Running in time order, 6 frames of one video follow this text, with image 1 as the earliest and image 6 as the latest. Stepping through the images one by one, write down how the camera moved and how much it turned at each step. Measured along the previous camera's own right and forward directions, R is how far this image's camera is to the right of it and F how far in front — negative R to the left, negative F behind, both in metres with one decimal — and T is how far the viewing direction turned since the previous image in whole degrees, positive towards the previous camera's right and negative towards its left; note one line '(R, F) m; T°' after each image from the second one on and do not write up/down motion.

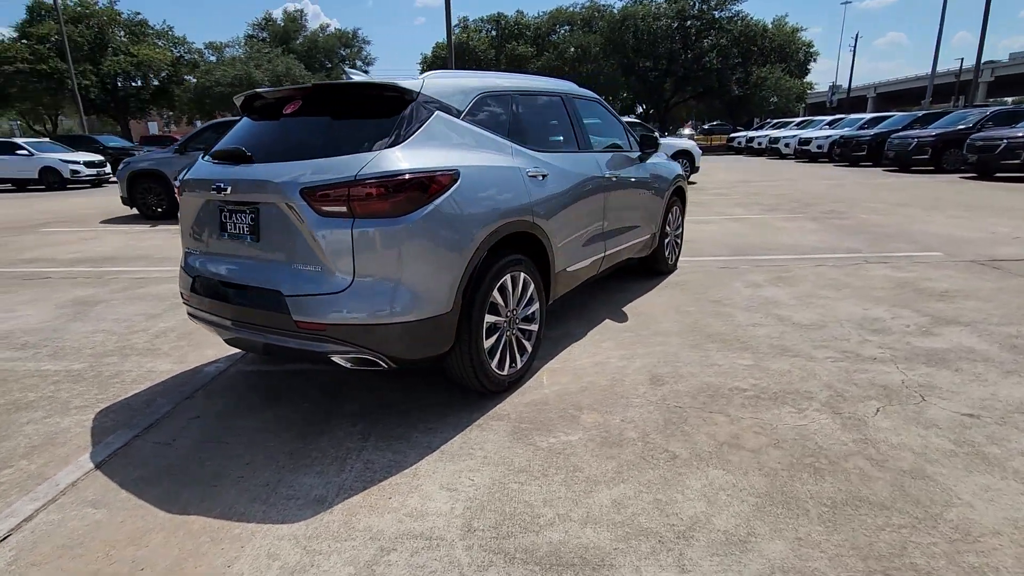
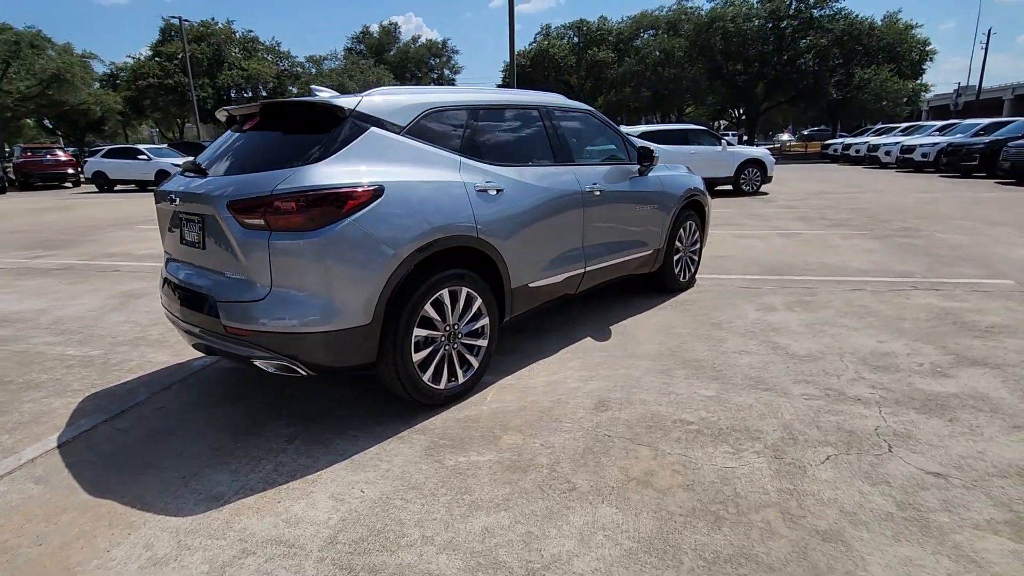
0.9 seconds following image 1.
(+0.9, +0.1) m; -9°
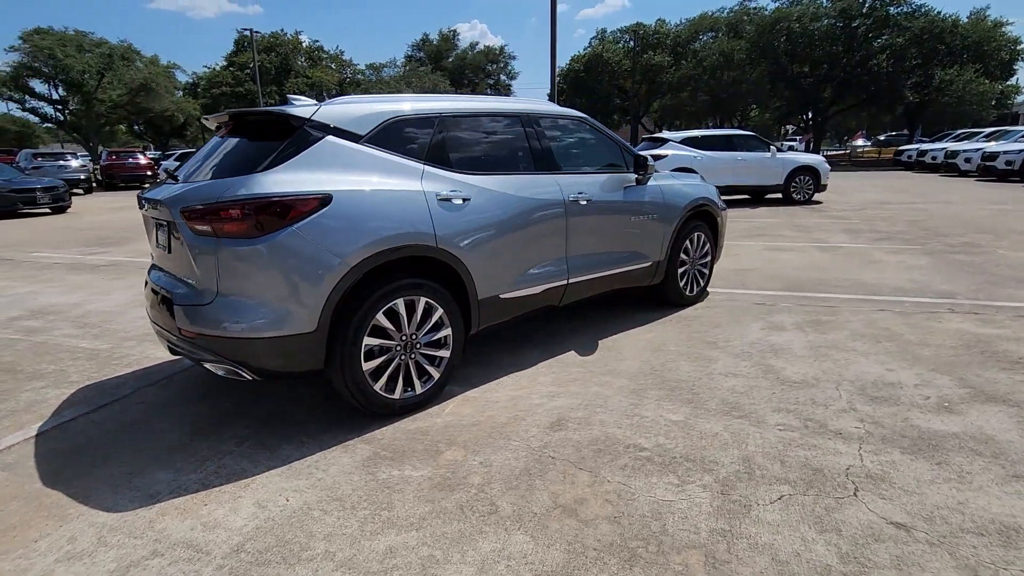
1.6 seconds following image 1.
(+0.6, +0.1) m; -6°
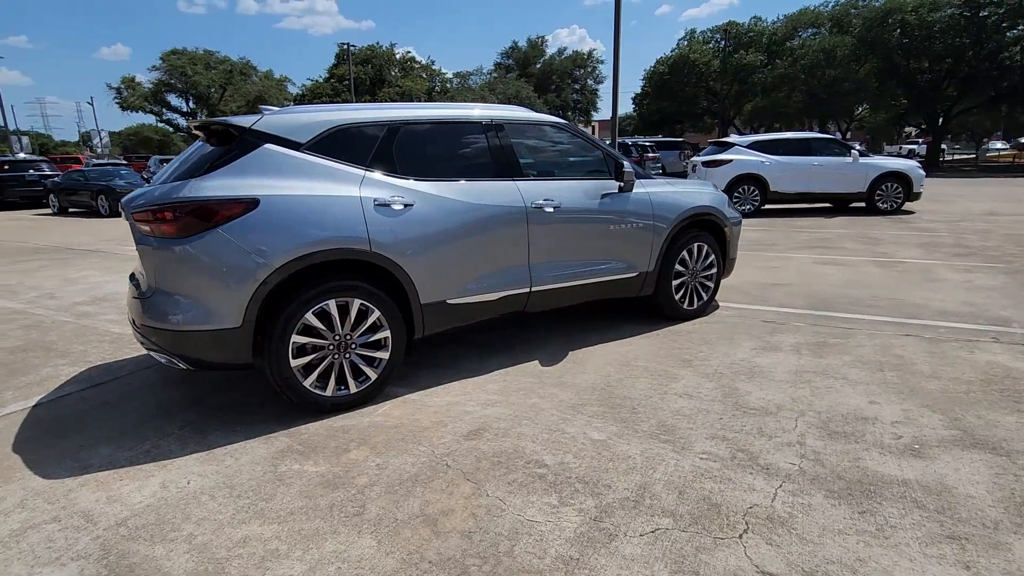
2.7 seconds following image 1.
(+1.0, +0.1) m; -9°
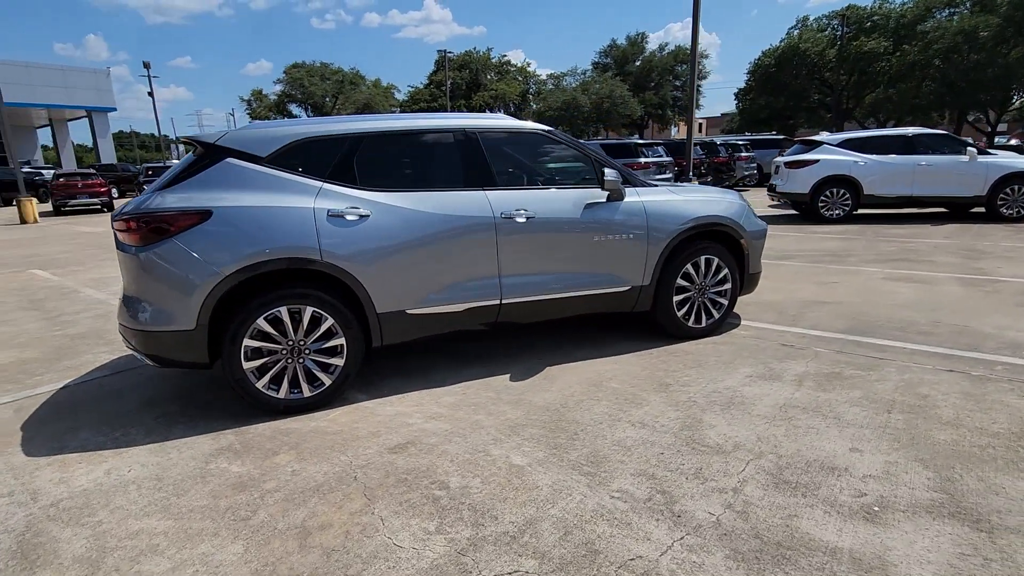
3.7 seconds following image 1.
(+1.0, +0.2) m; -11°
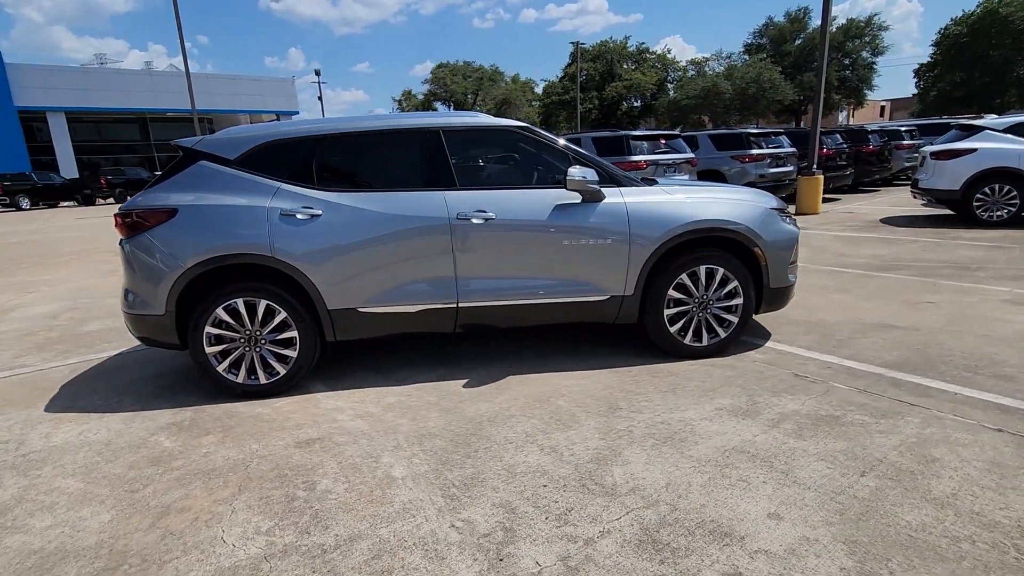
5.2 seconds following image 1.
(+1.3, +0.3) m; -15°
